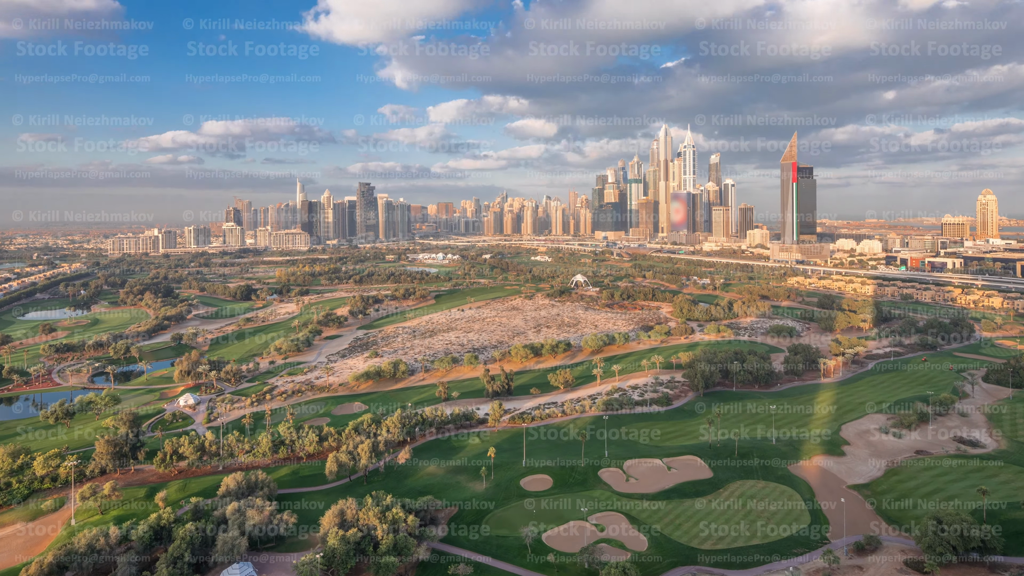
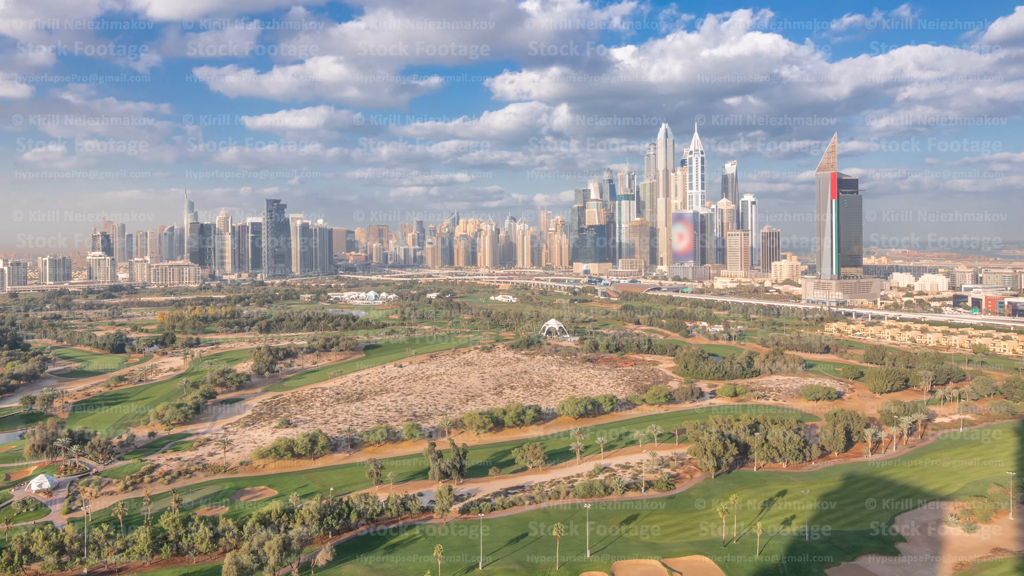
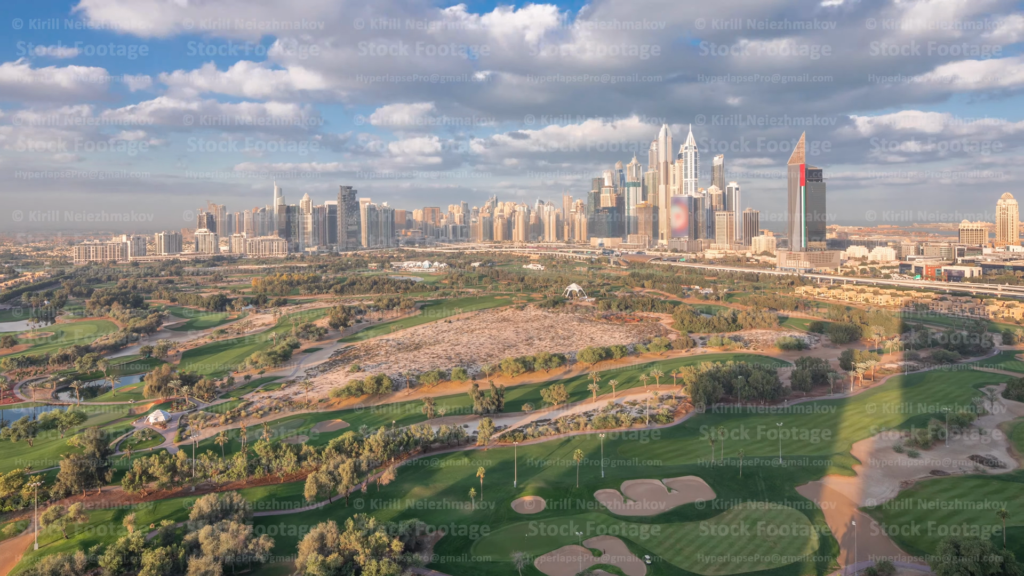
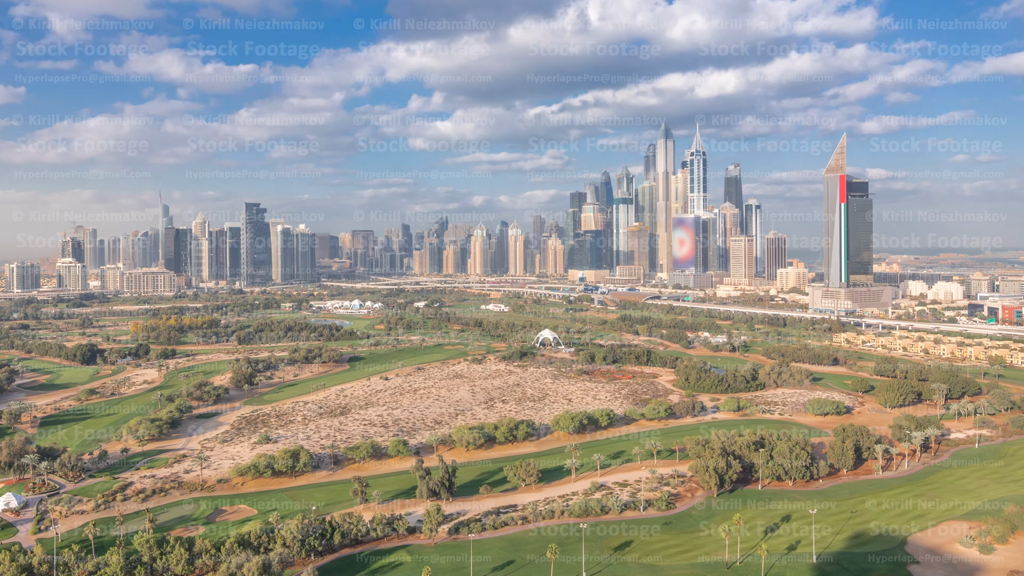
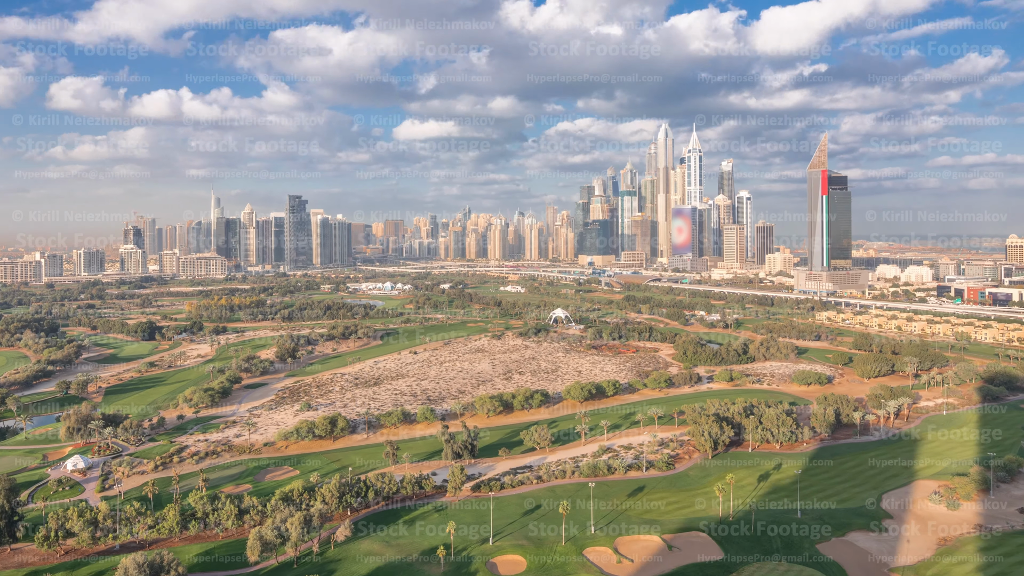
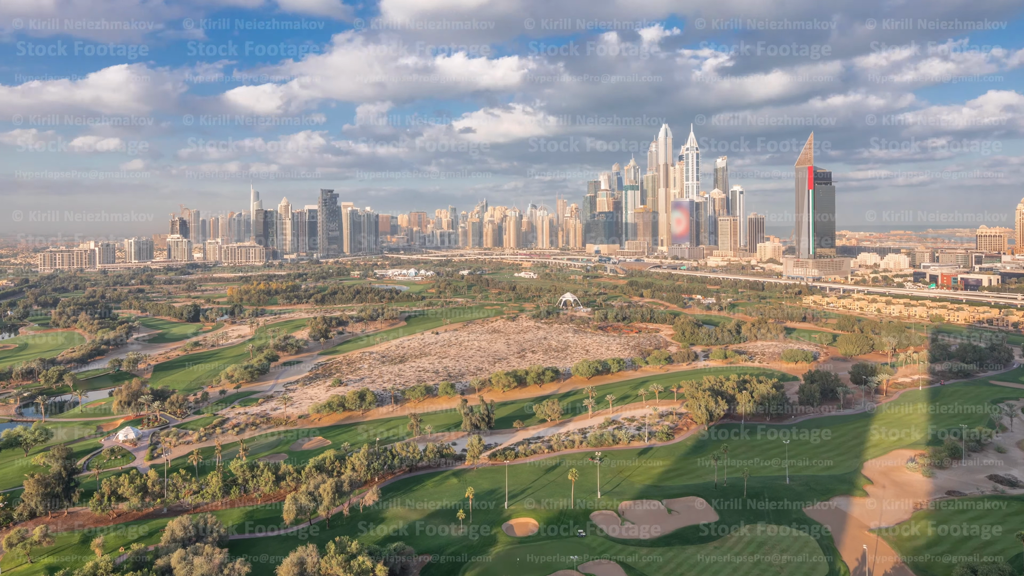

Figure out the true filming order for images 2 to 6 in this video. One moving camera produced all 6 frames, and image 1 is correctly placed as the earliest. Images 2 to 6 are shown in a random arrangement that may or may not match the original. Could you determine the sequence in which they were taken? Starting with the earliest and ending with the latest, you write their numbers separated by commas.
3, 6, 5, 2, 4
